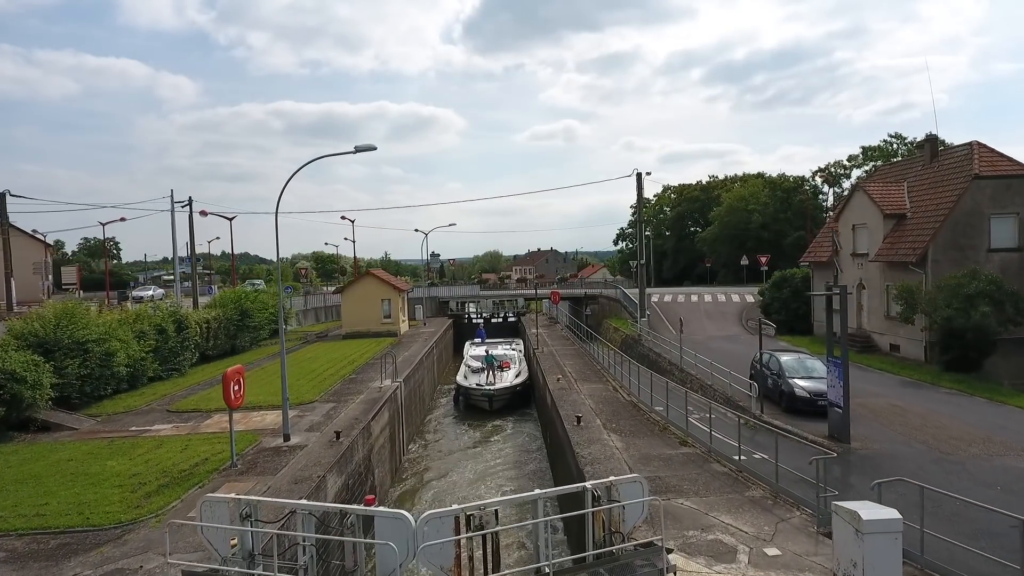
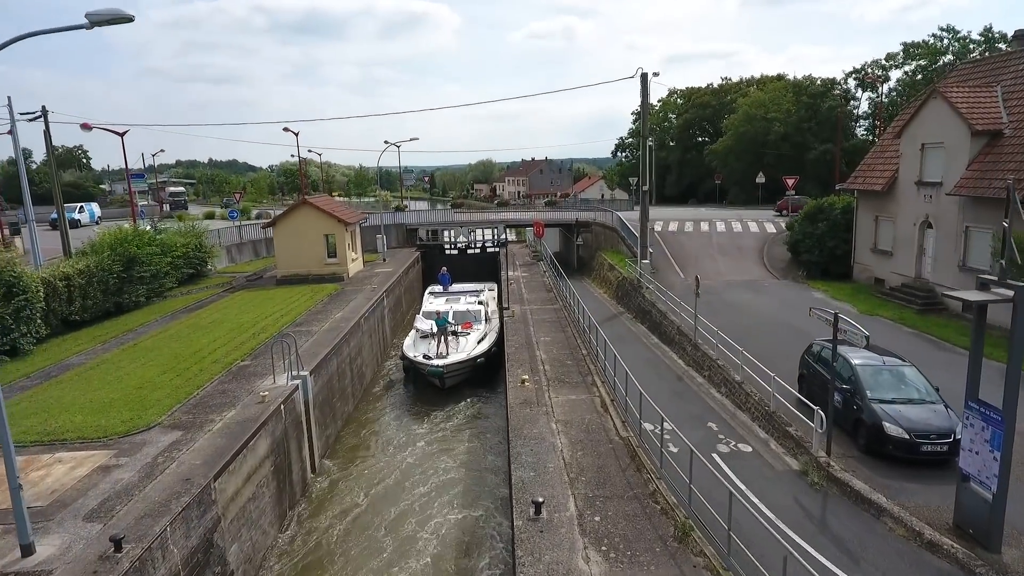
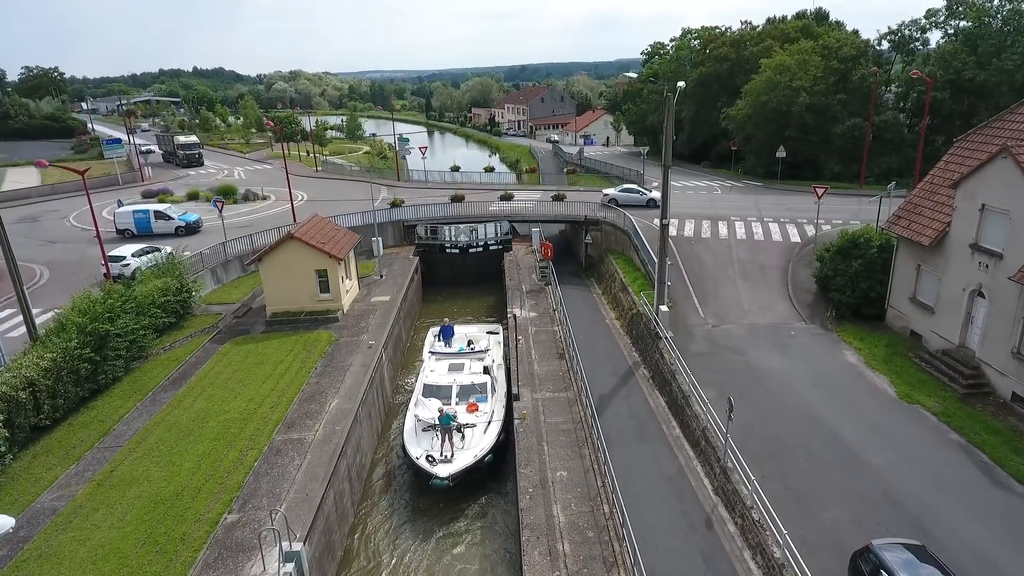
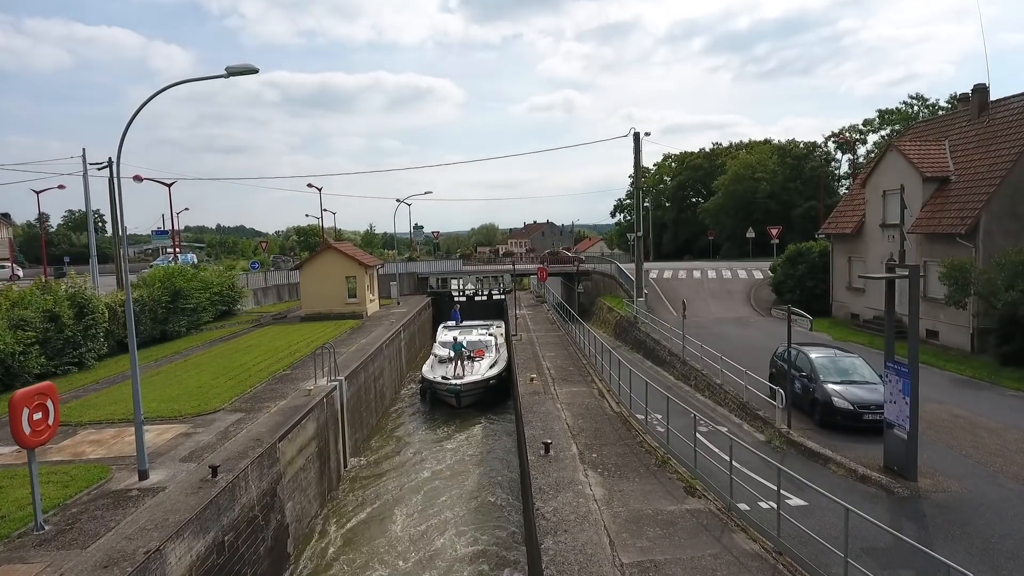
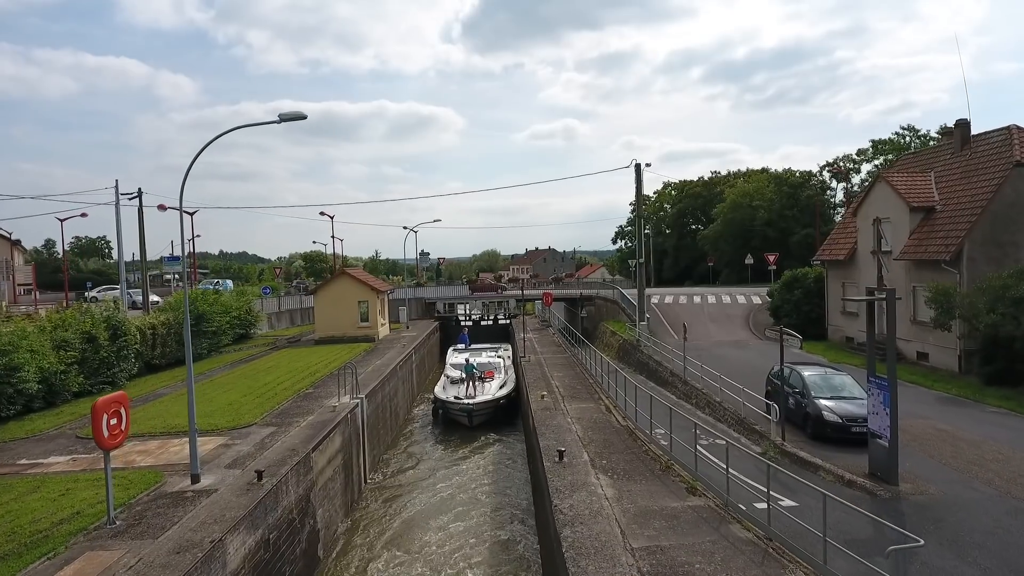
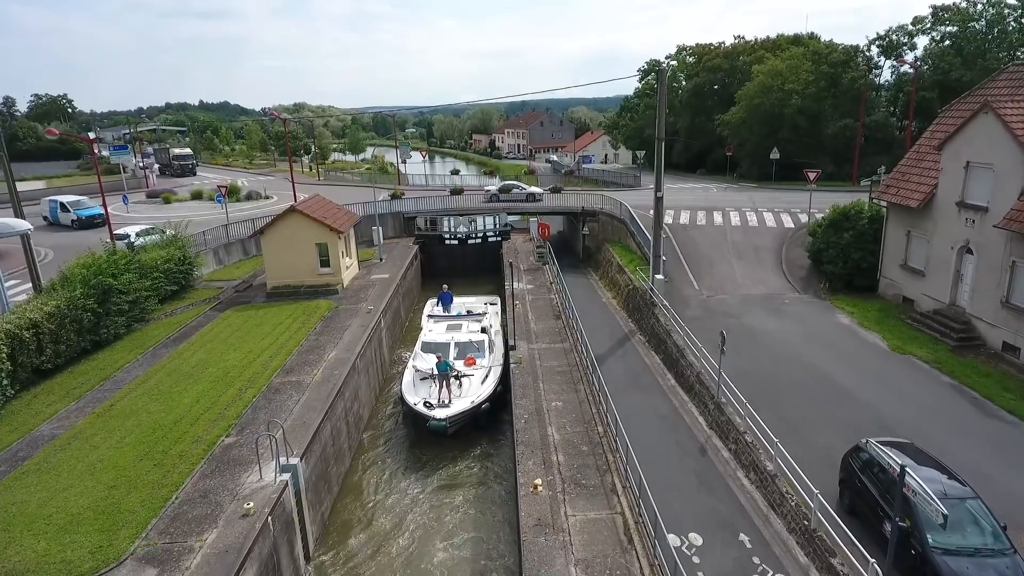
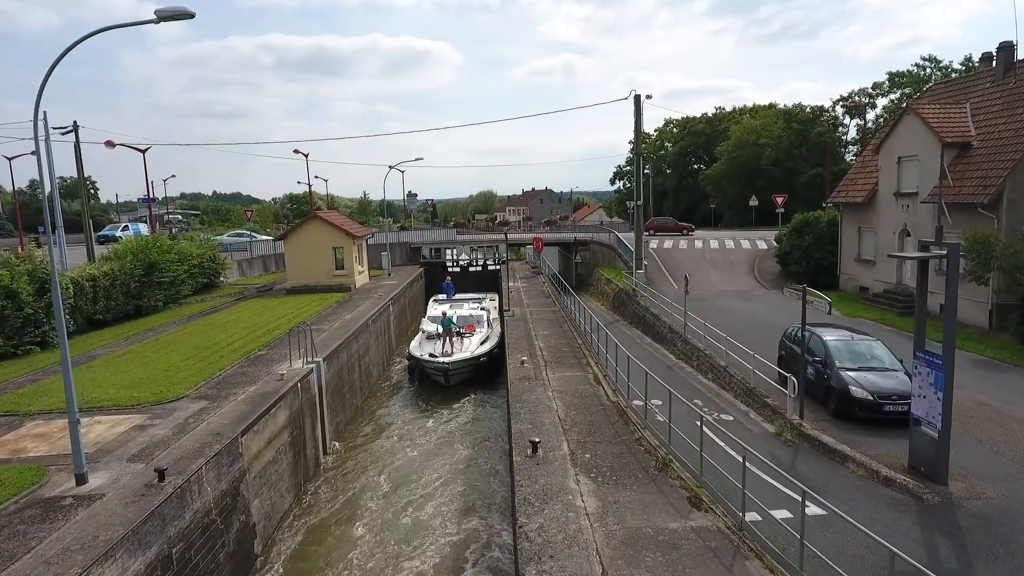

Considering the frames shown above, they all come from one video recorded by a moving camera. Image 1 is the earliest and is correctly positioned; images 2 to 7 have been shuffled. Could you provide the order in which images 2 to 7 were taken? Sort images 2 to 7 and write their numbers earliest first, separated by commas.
5, 4, 7, 2, 6, 3
